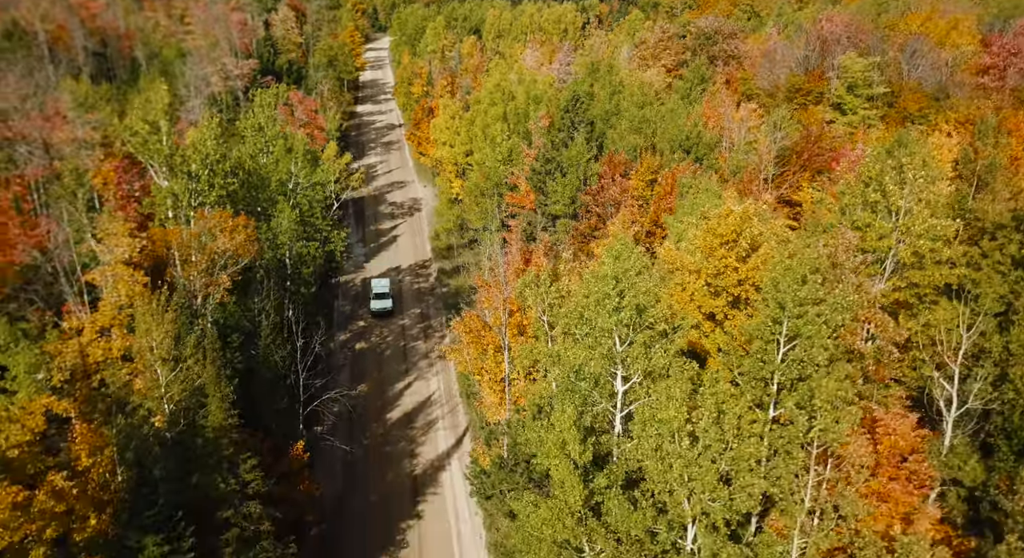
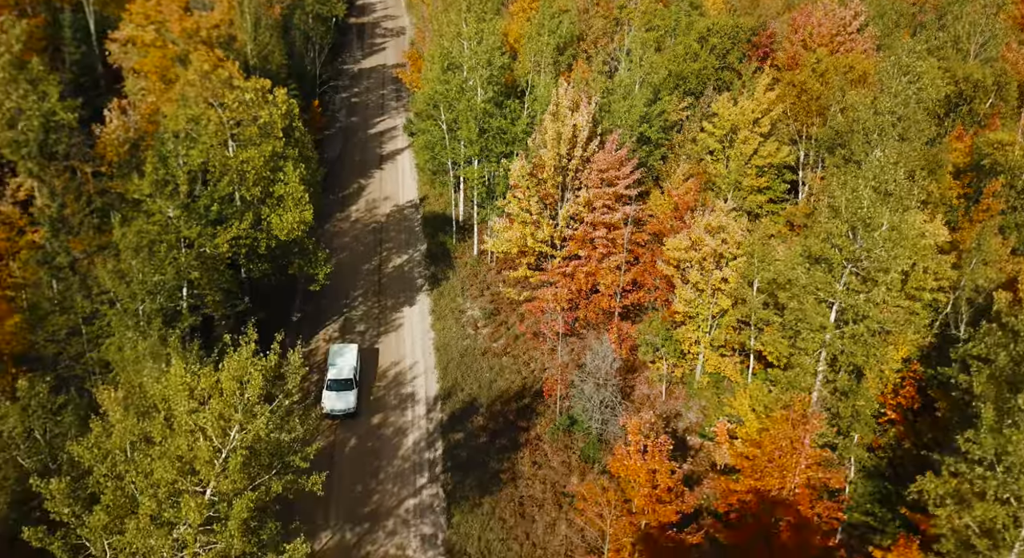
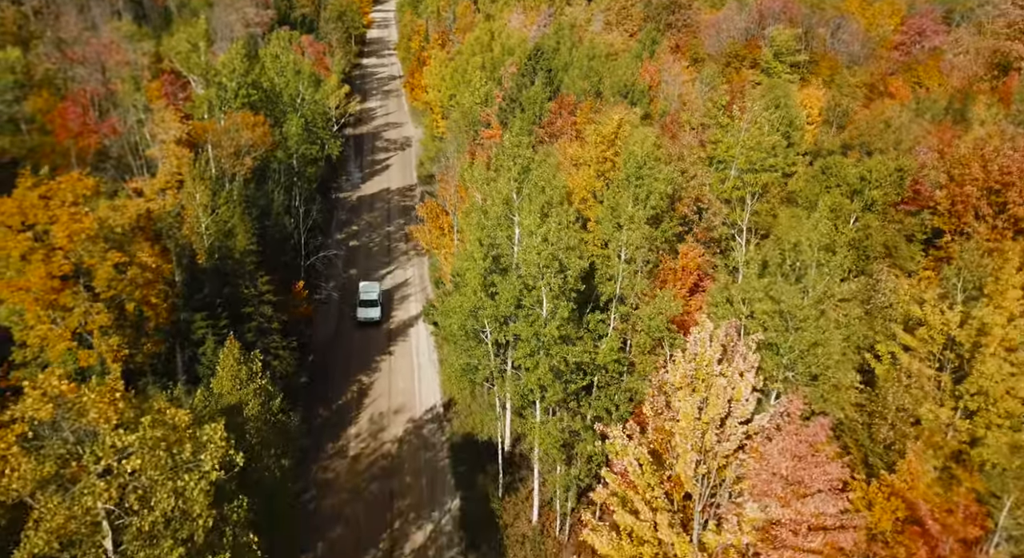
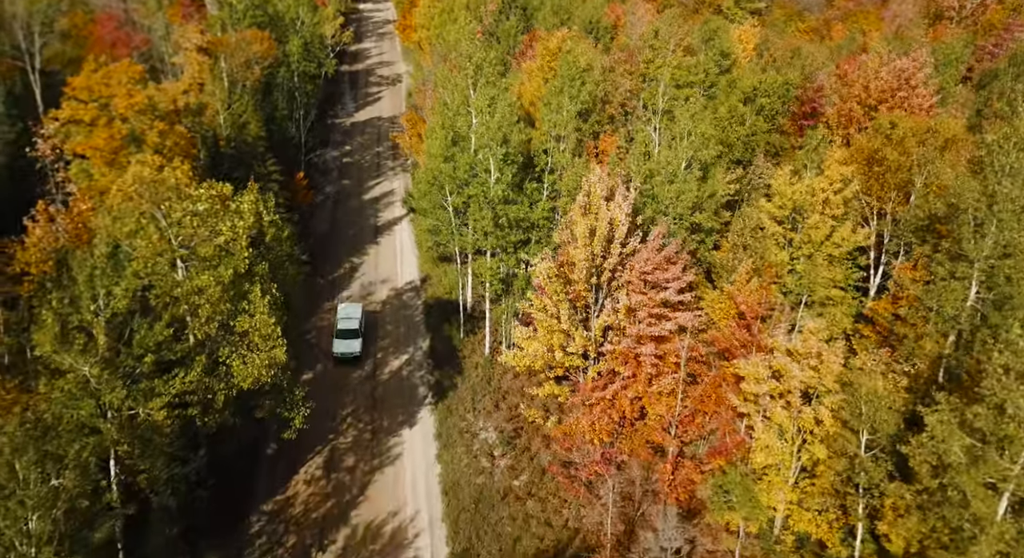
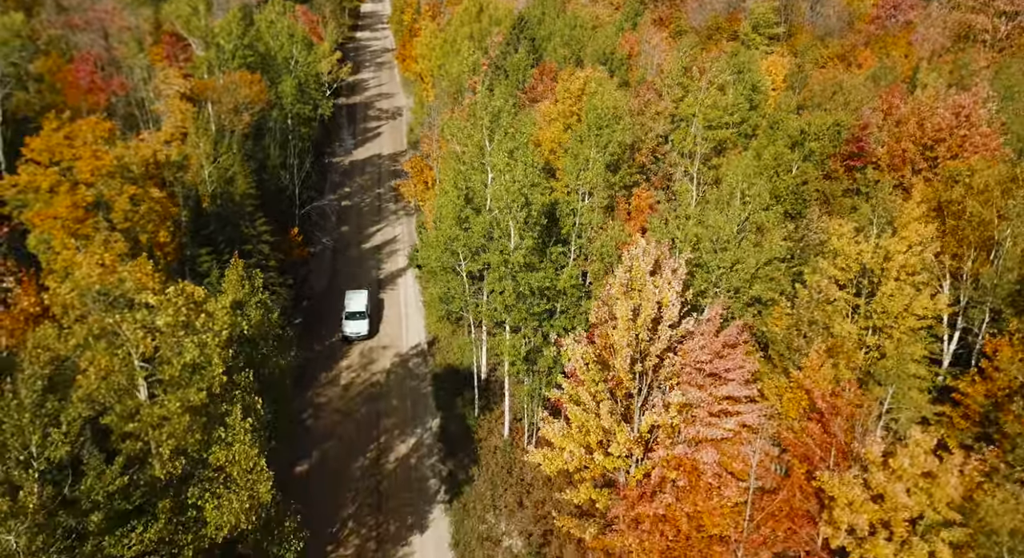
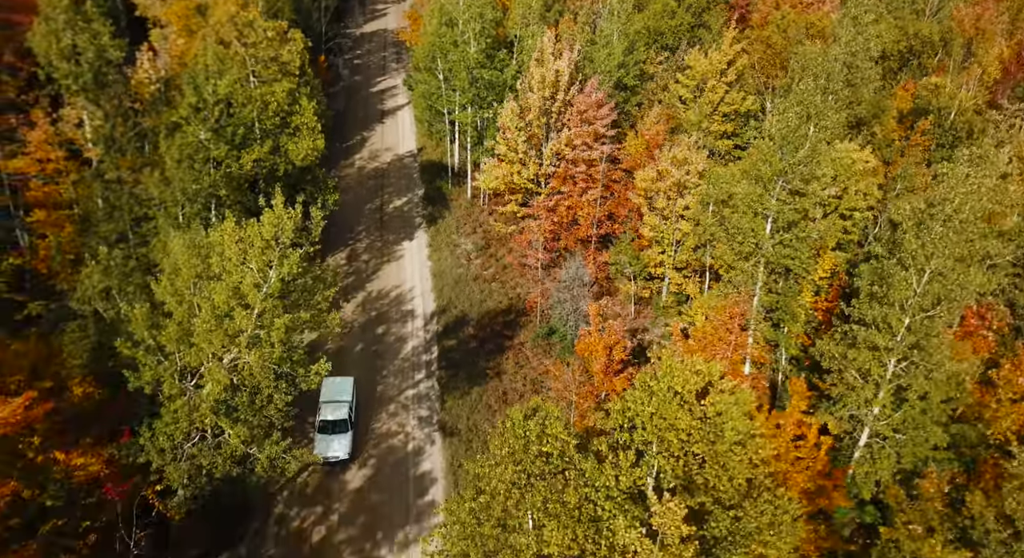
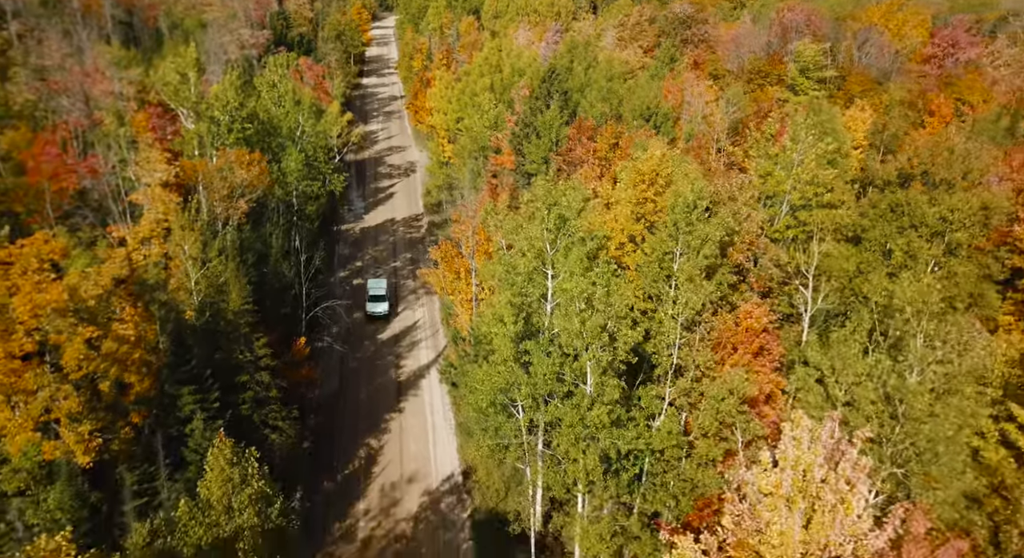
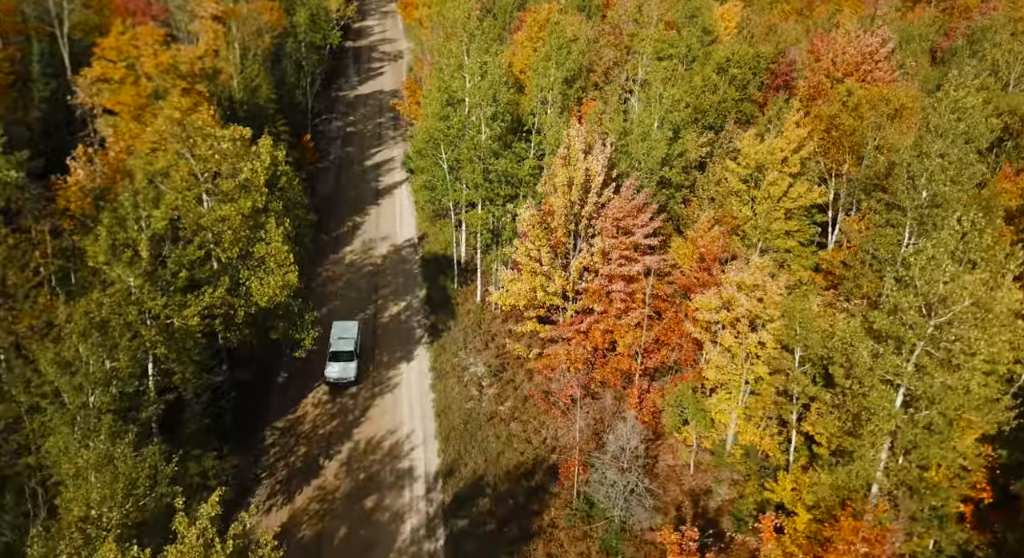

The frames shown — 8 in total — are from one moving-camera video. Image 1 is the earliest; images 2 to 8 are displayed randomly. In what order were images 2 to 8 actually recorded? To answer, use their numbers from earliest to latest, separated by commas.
7, 3, 5, 4, 8, 2, 6
